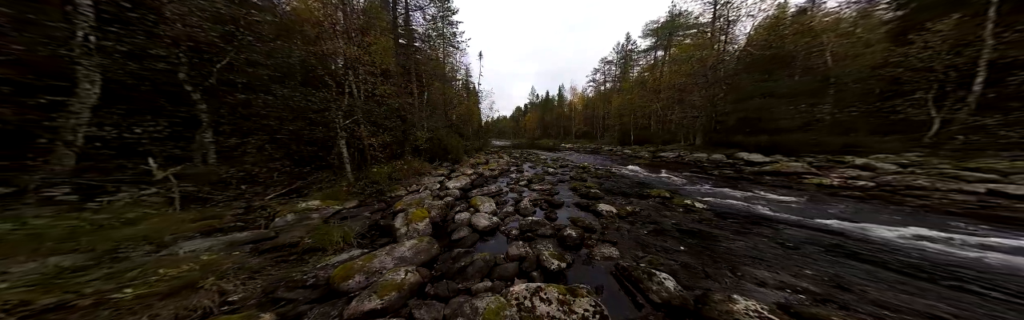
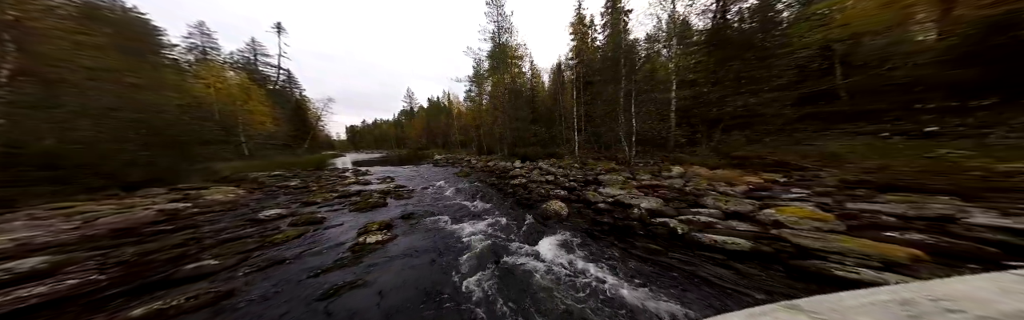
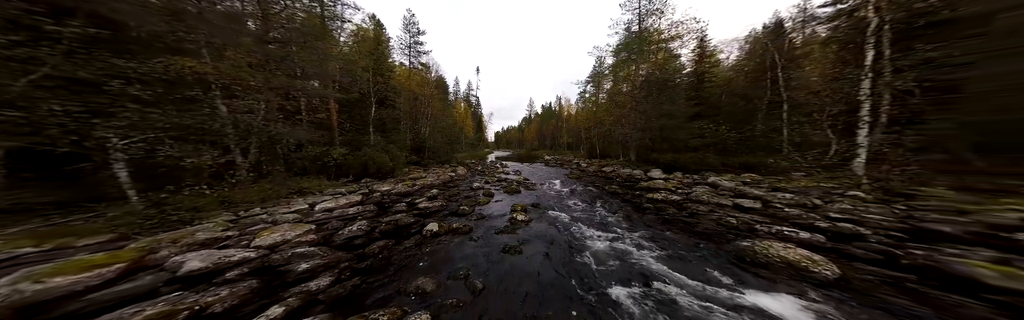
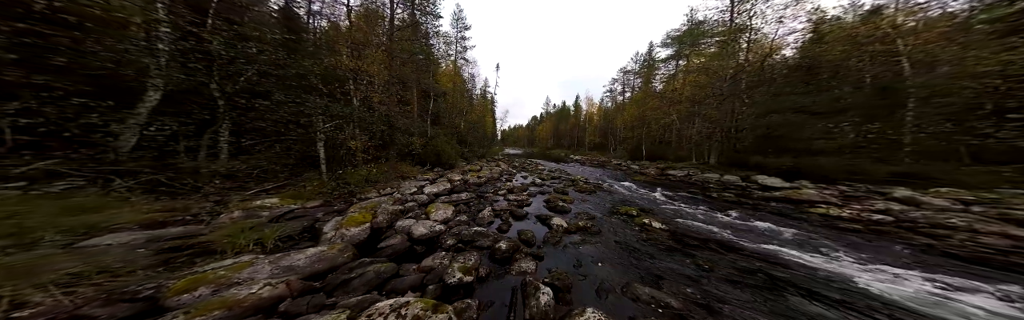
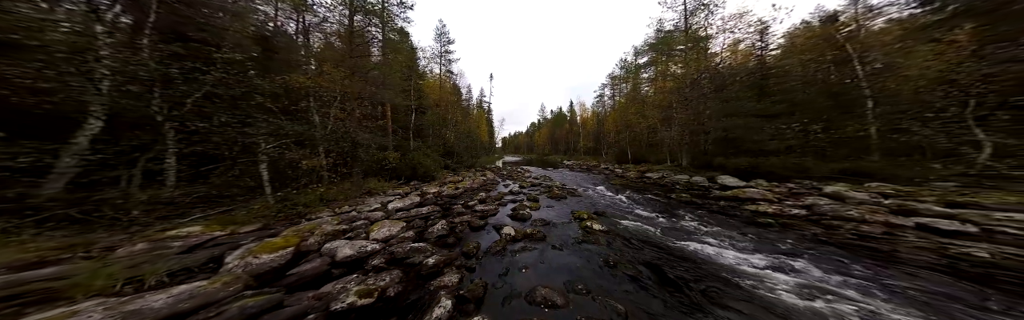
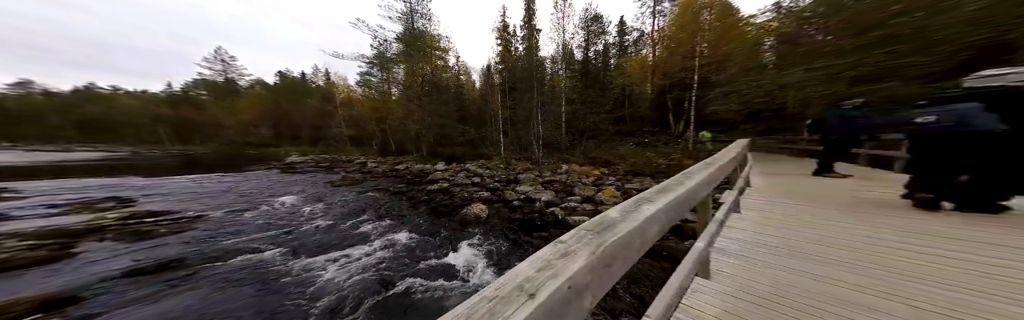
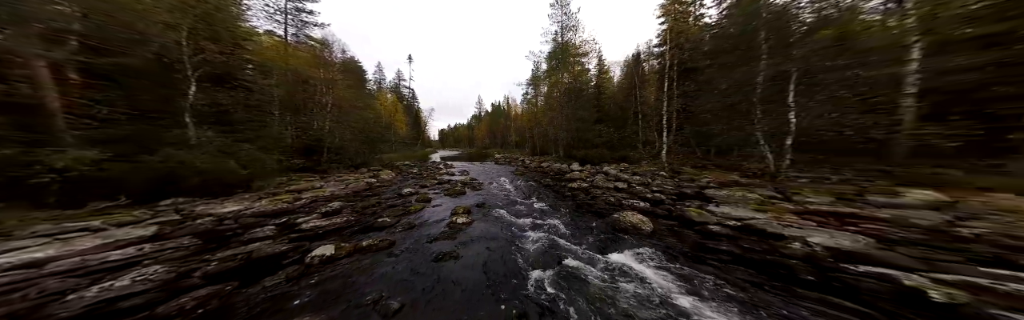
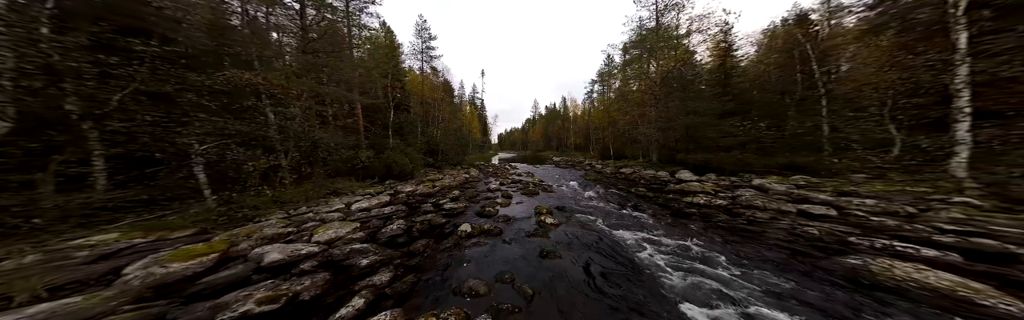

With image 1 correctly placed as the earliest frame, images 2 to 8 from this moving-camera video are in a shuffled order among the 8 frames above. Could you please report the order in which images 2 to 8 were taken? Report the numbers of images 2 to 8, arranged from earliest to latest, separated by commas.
4, 5, 8, 3, 7, 2, 6
